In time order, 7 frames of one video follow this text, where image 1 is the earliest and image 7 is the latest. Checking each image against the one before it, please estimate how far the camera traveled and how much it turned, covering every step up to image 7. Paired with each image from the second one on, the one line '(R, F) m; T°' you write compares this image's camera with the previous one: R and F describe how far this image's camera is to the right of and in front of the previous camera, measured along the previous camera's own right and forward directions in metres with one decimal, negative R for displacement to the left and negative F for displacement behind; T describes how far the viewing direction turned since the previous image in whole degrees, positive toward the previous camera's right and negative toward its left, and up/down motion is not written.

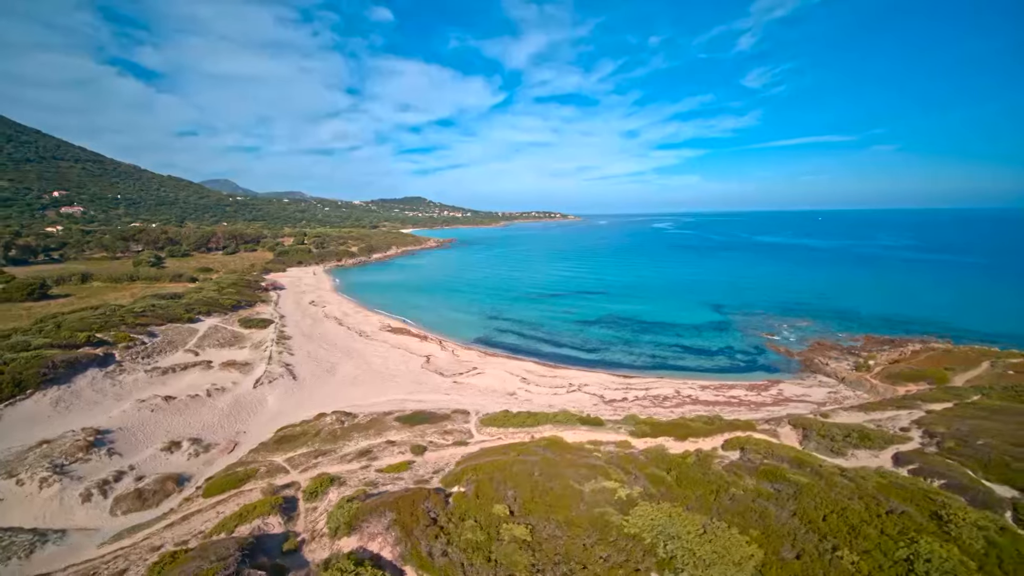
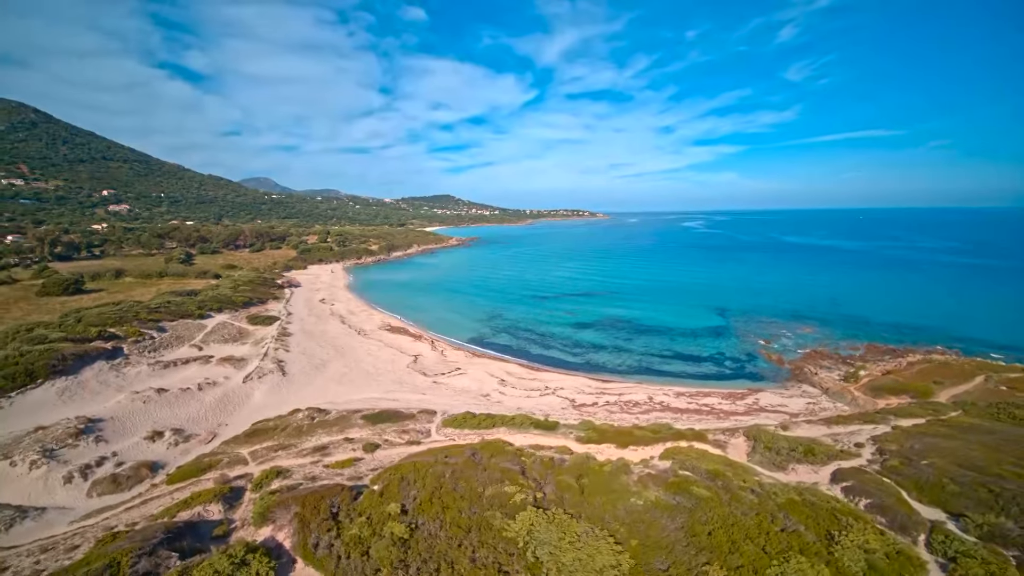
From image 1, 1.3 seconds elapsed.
(+3.2, -0.5) m; -4°
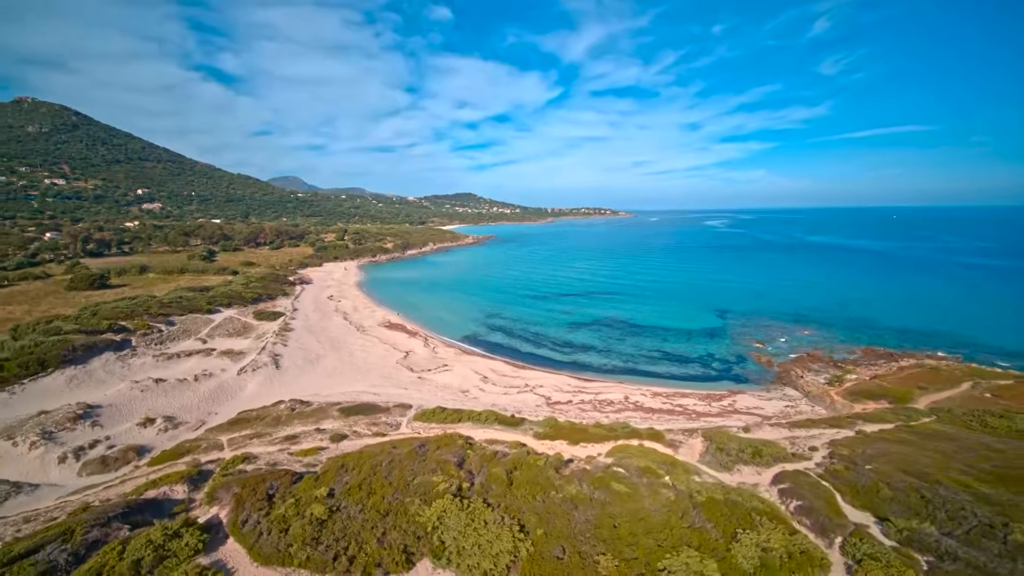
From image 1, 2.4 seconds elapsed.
(+2.6, -0.6) m; -3°
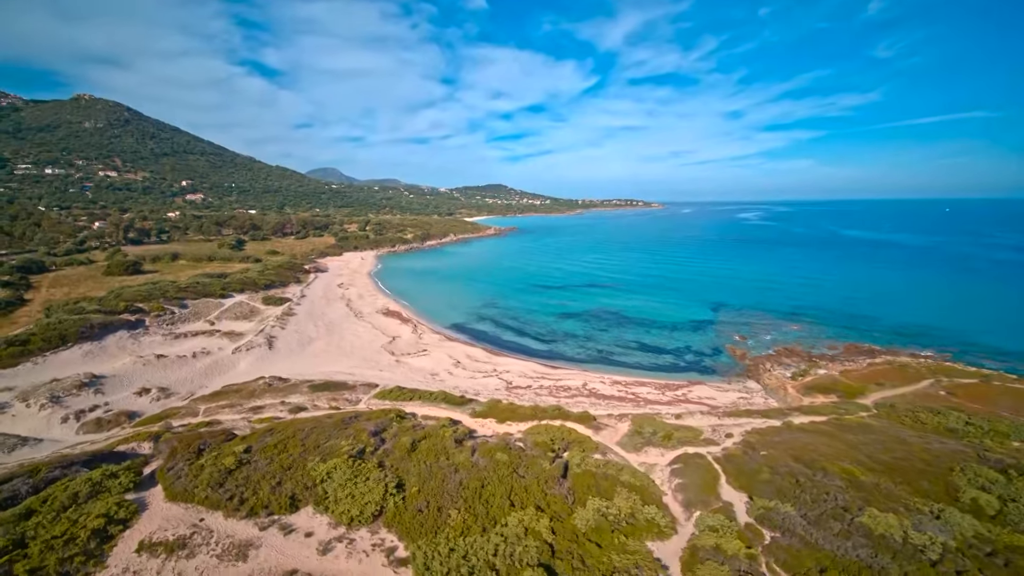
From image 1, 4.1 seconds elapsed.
(+4.2, -1.3) m; -4°
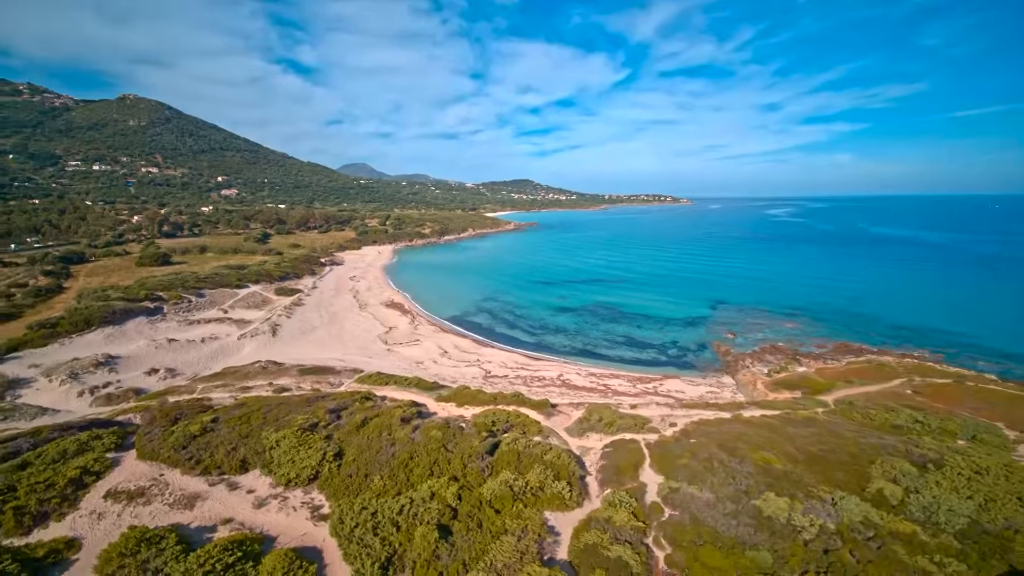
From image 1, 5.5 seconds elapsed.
(+3.1, -1.2) m; -3°
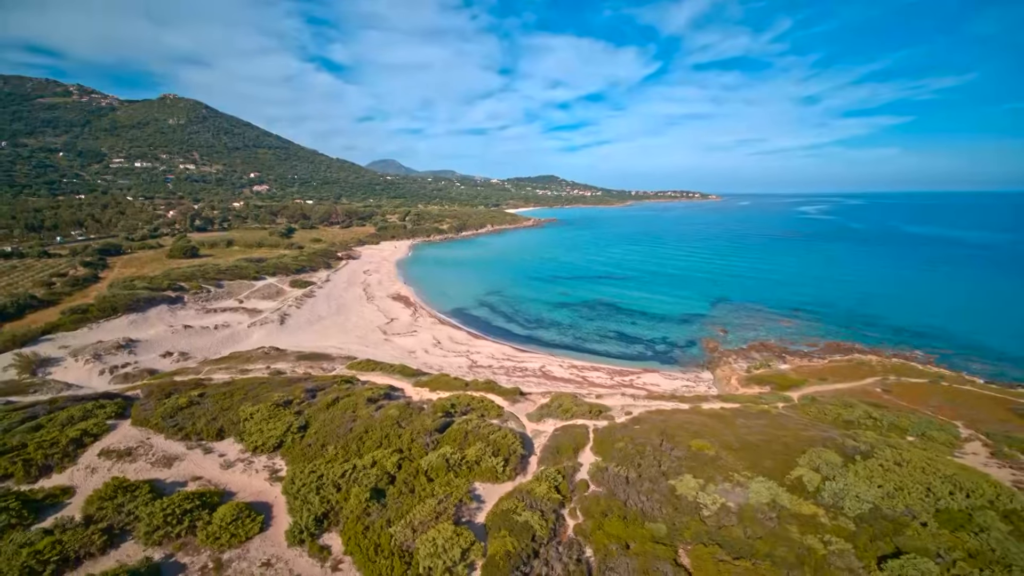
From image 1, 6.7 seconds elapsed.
(+2.8, -1.2) m; -3°
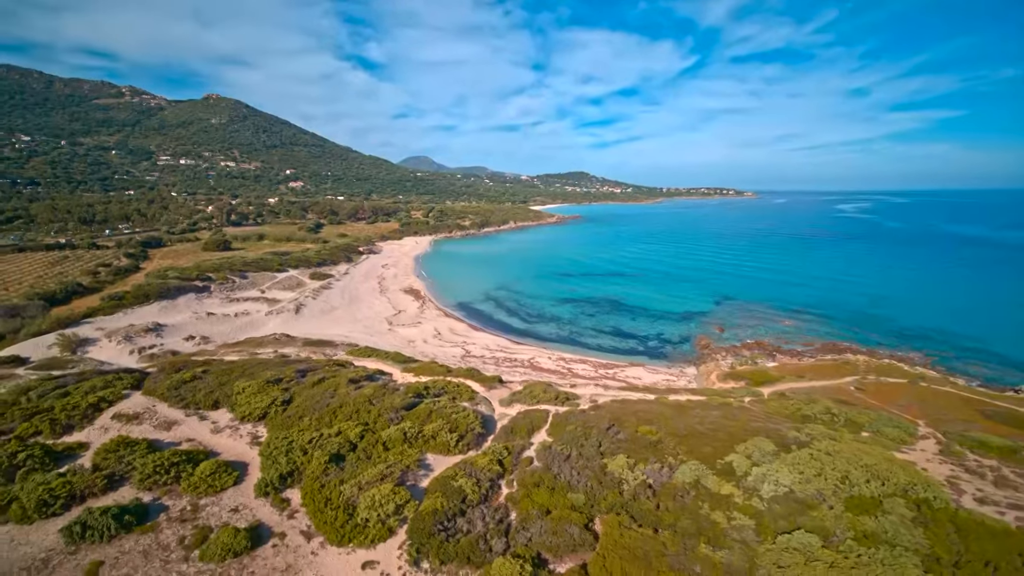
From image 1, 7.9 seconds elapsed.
(+2.7, -1.4) m; -4°
